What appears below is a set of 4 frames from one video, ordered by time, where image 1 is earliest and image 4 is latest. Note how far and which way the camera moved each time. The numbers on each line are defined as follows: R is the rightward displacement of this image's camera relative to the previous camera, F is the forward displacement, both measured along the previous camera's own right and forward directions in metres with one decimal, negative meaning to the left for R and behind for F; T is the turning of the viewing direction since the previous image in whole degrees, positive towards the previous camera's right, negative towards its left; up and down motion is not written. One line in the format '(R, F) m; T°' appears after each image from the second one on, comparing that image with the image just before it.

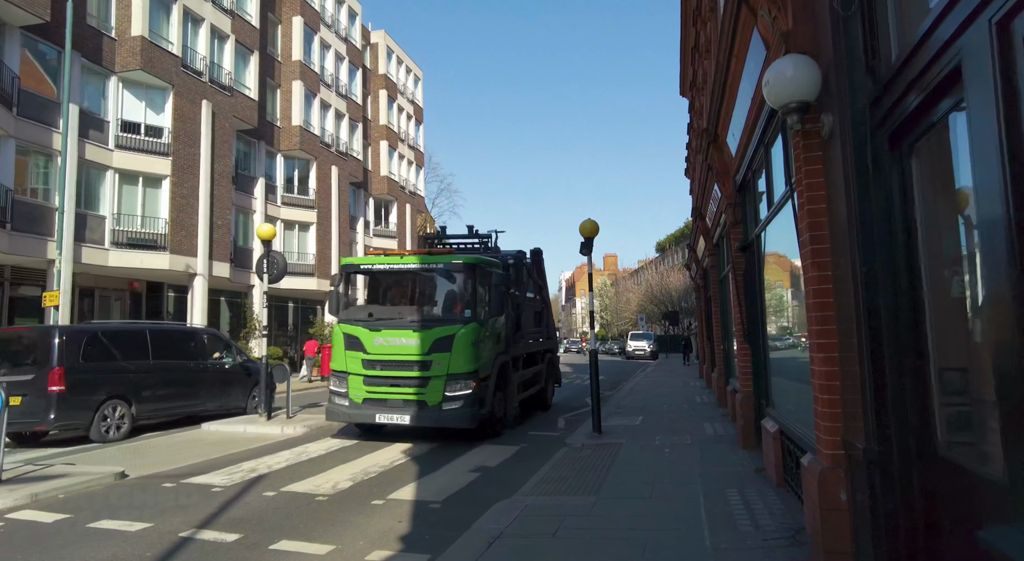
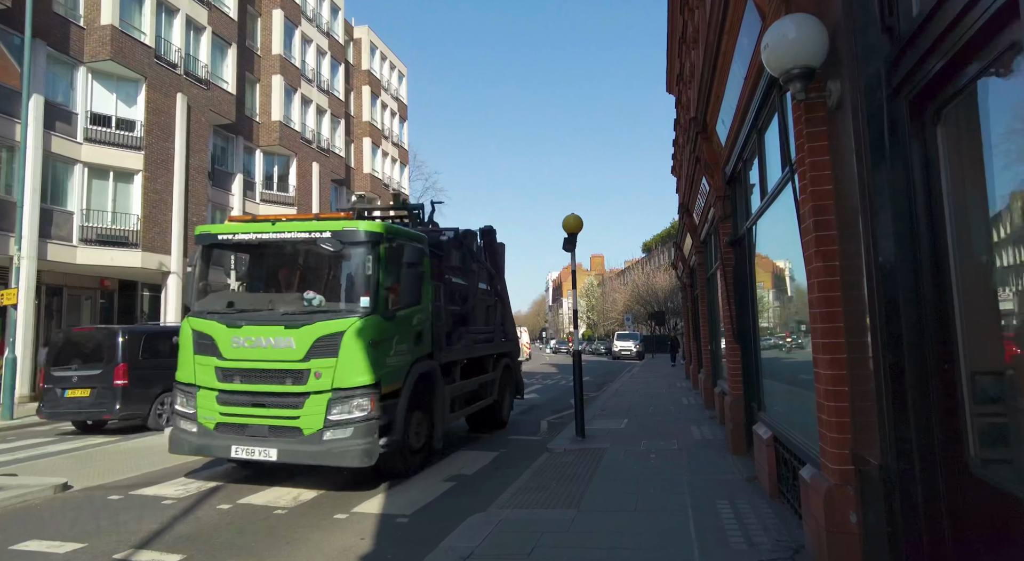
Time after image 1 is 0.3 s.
(+0.1, +0.4) m; +1°
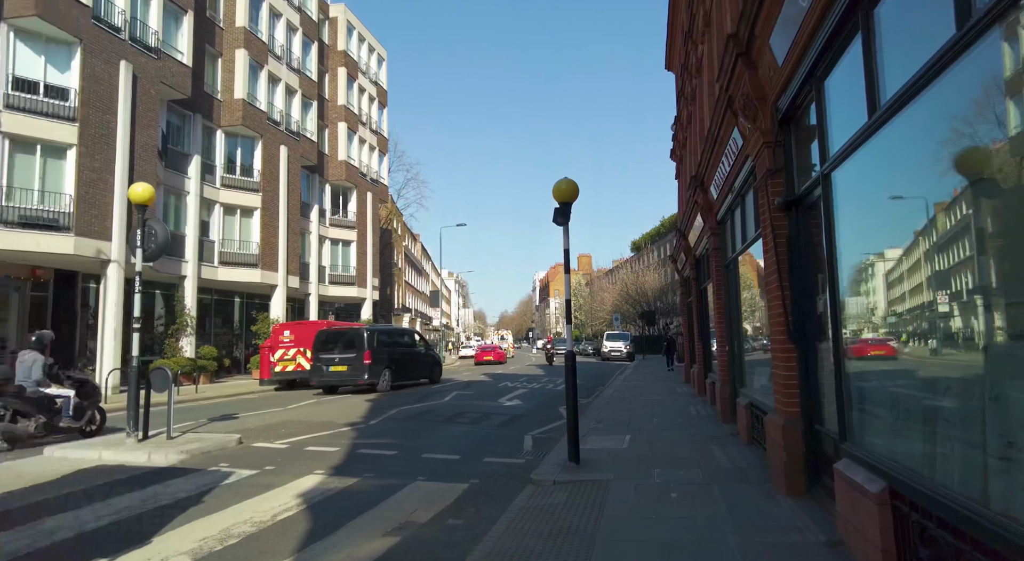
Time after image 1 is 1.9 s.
(+0.1, +2.0) m; +1°
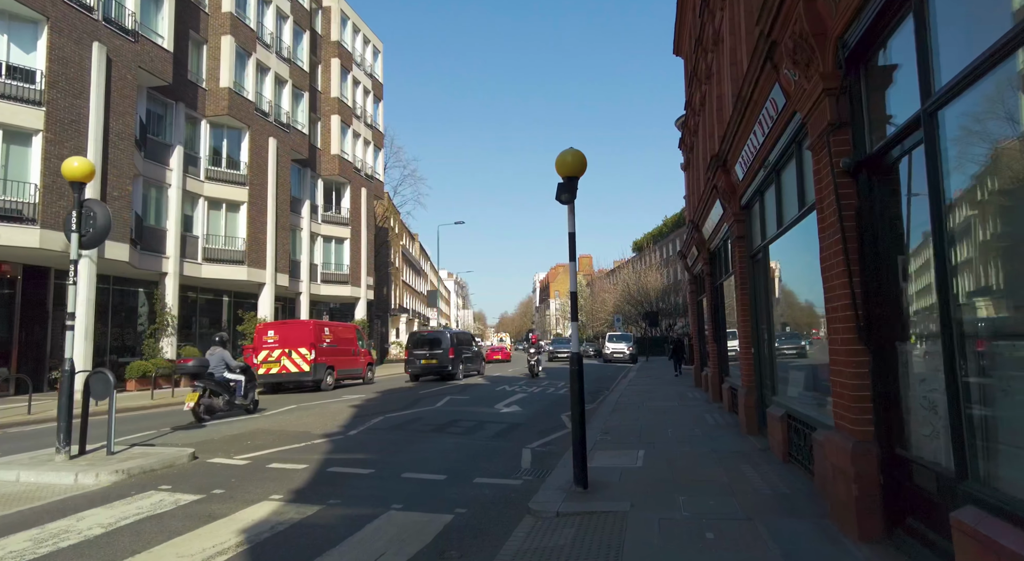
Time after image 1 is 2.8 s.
(+0.1, +1.2) m; 0°
